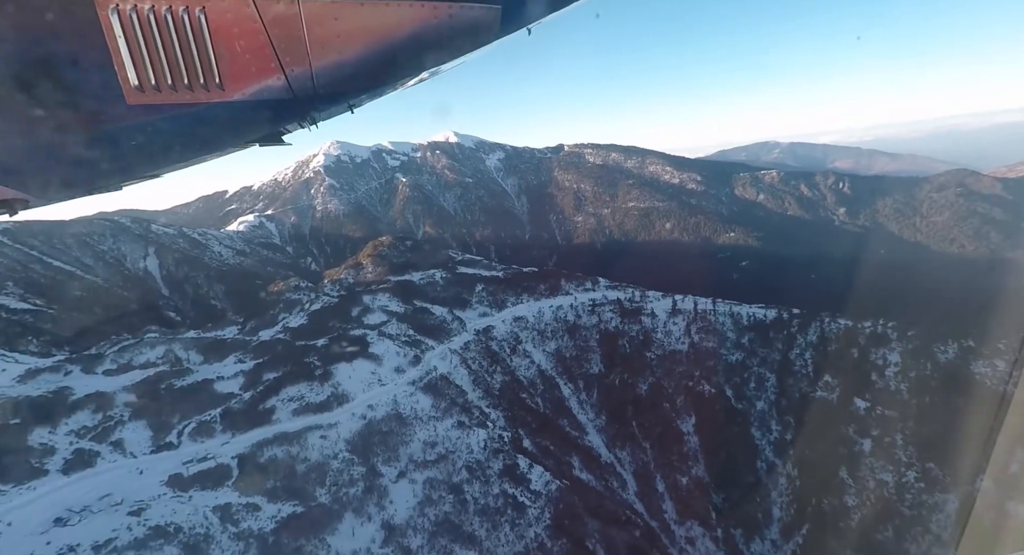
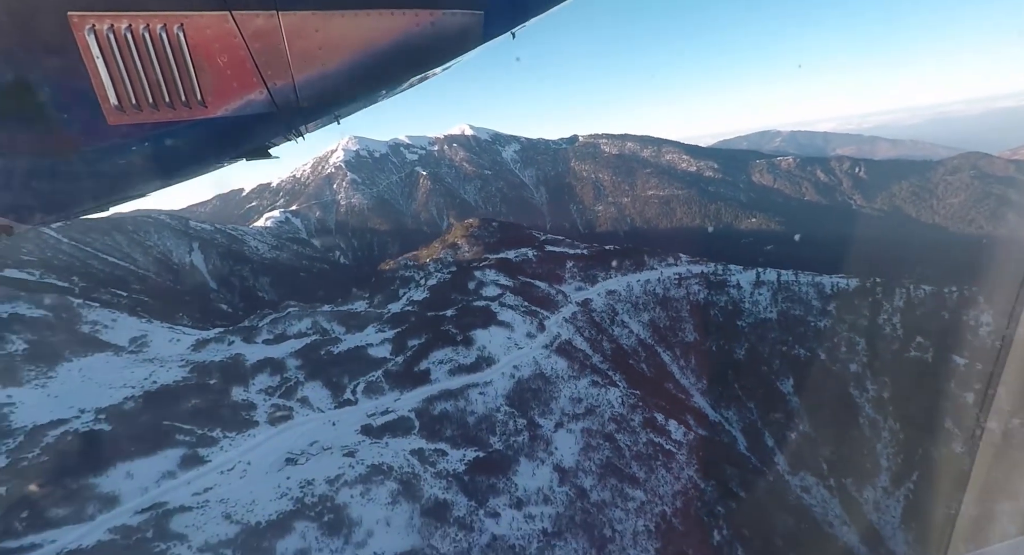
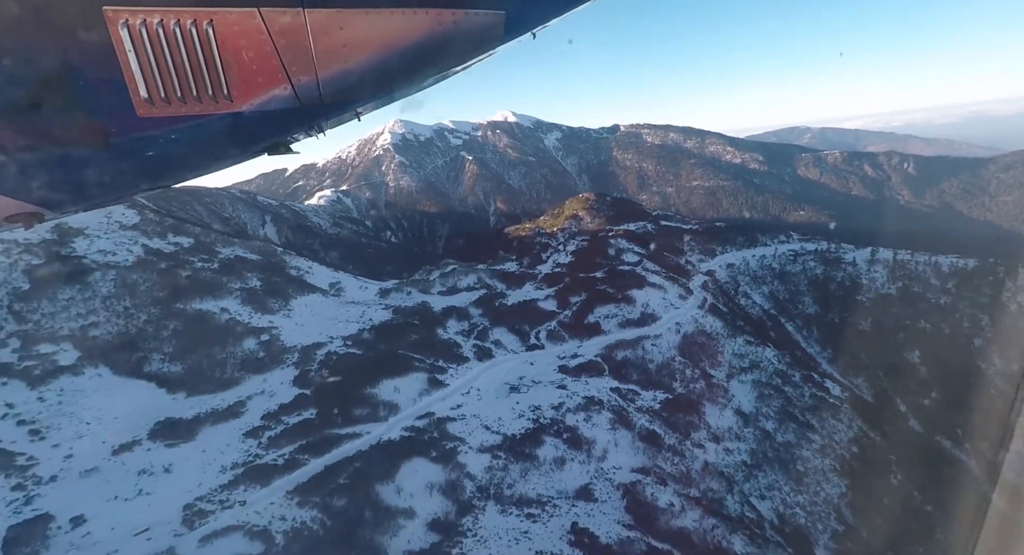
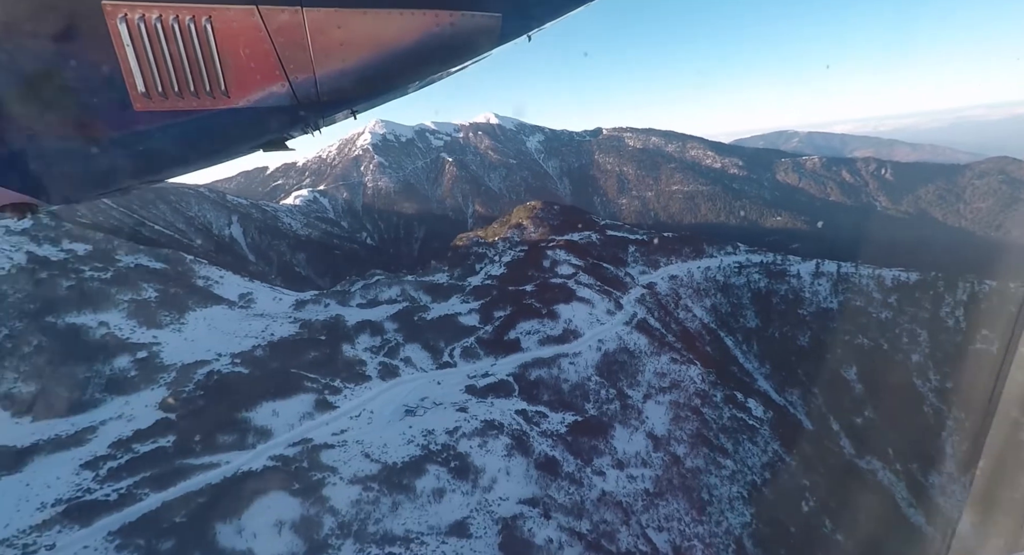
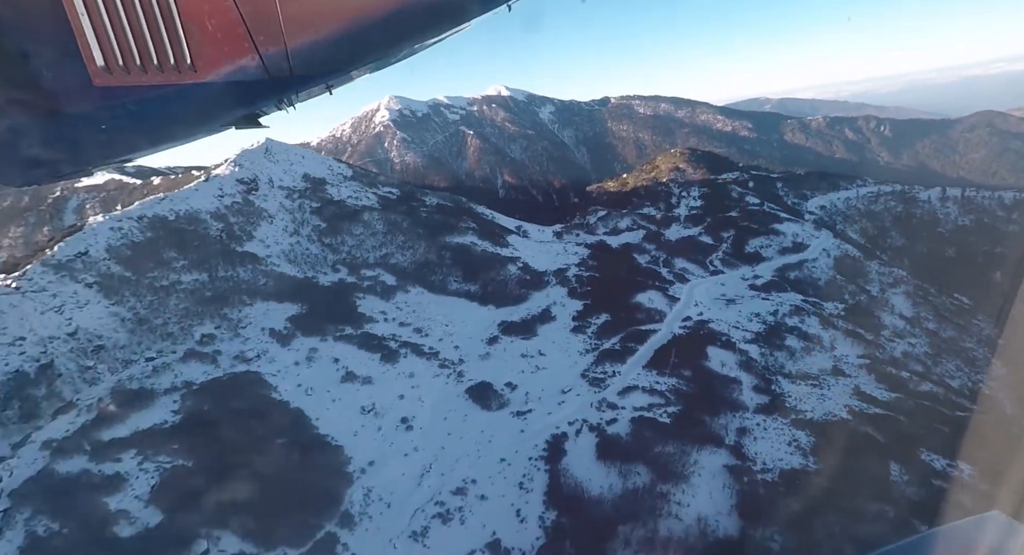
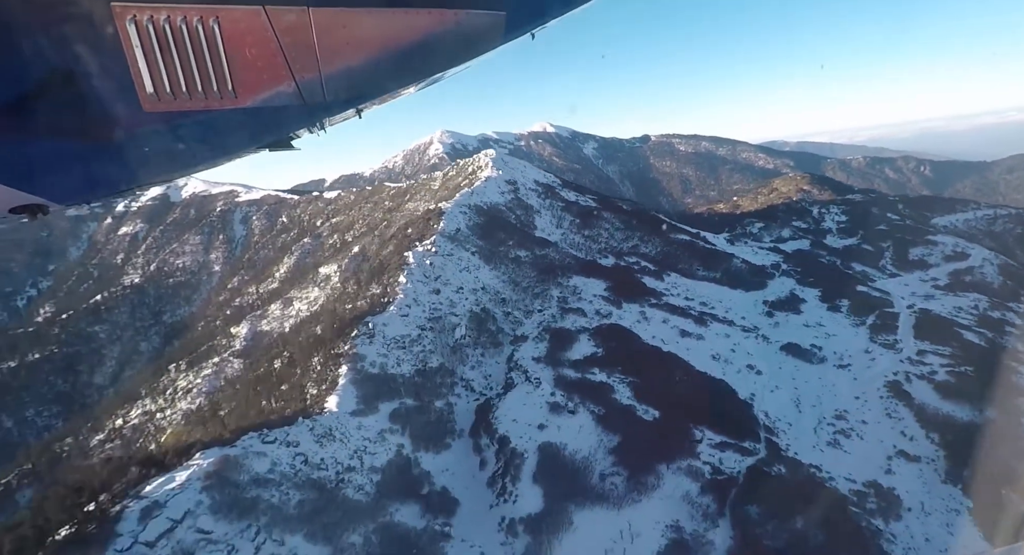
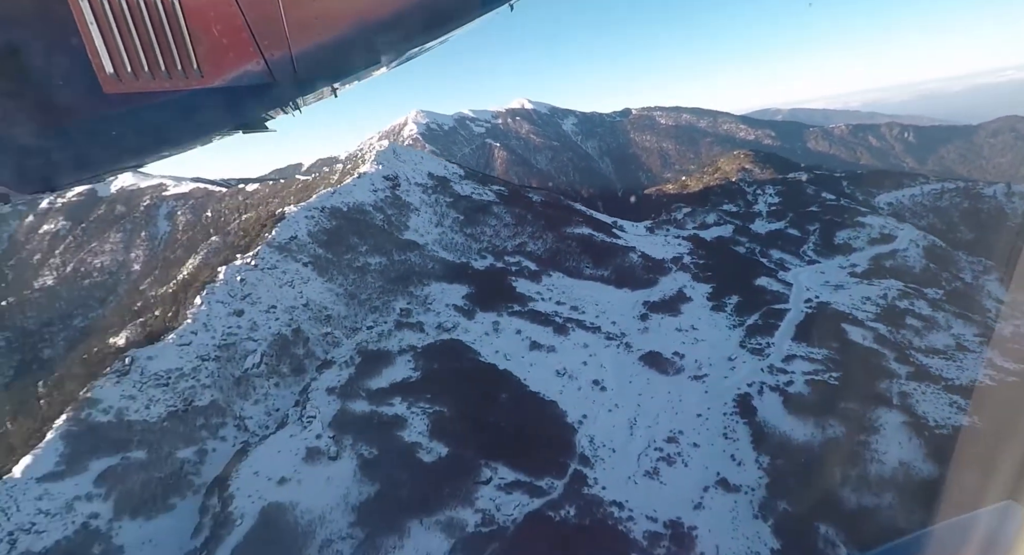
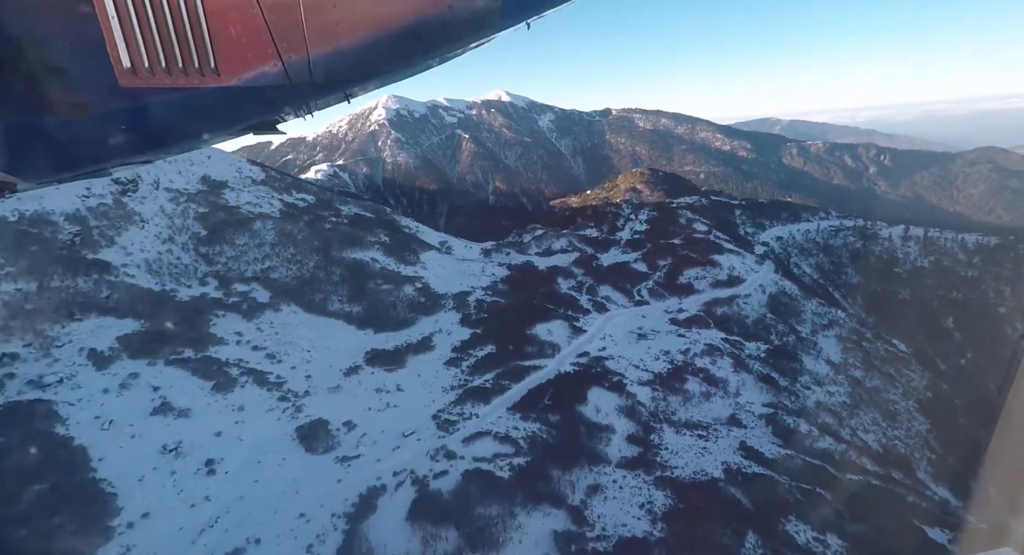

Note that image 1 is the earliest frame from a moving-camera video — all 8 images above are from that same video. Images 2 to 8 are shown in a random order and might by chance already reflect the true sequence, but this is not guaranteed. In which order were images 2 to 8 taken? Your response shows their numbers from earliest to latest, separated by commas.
2, 4, 3, 8, 5, 7, 6
